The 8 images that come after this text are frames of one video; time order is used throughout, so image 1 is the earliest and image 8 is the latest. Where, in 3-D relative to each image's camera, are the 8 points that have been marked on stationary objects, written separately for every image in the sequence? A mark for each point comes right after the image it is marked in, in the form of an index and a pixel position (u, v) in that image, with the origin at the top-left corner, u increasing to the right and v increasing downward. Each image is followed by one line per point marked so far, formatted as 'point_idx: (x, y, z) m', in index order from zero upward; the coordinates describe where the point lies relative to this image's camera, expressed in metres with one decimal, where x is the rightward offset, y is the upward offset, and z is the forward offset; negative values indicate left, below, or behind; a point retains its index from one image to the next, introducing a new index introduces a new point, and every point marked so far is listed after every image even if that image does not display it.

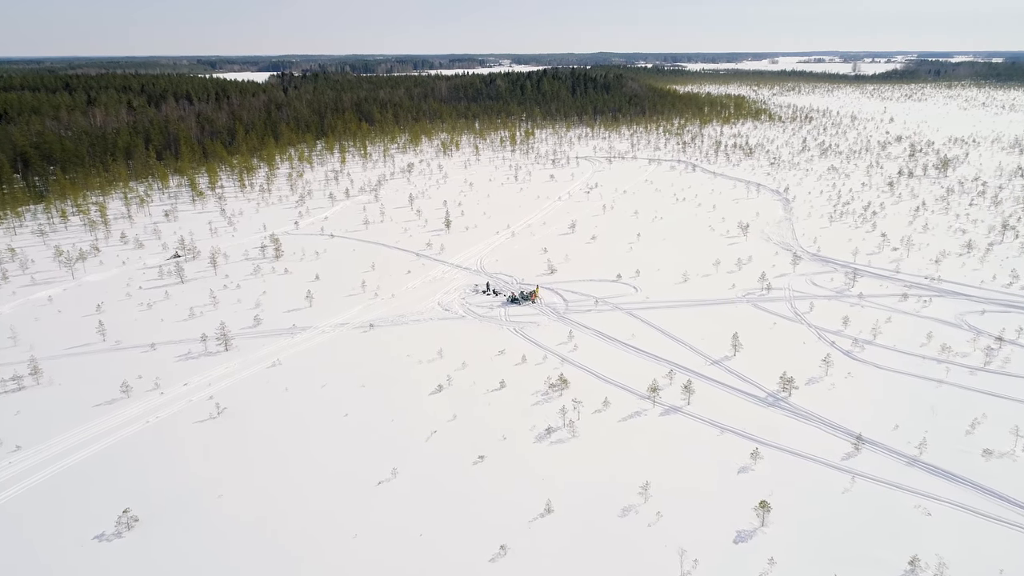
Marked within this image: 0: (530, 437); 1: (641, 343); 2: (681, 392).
0: (+0.4, -3.1, +15.2) m
1: (+3.5, -1.5, +19.8) m
2: (+3.9, -2.4, +16.9) m
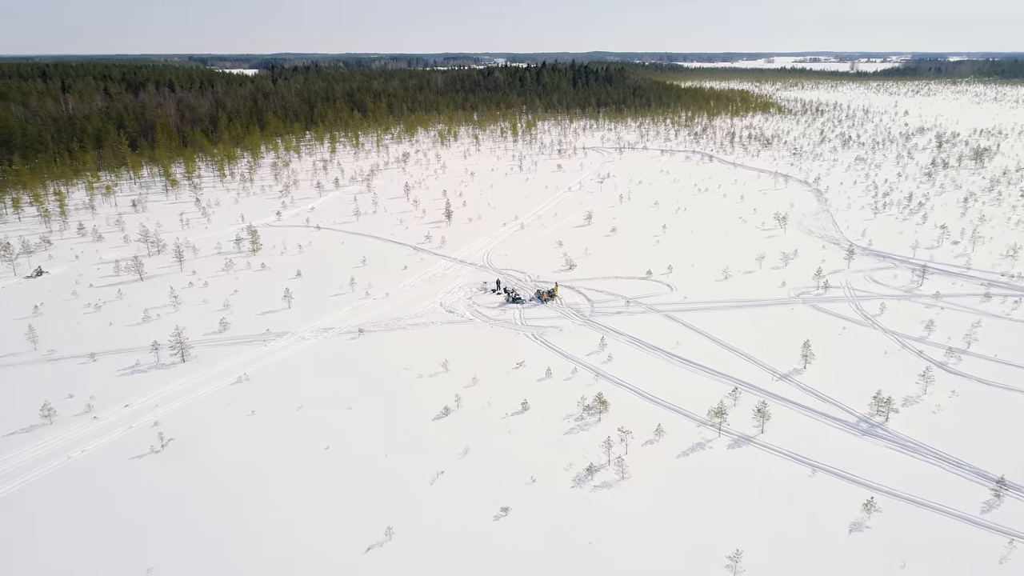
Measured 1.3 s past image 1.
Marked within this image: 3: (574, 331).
0: (+0.8, -3.0, +11.7) m
1: (+3.9, -1.5, +16.3) m
2: (+4.4, -2.3, +13.4) m
3: (+1.5, -1.1, +17.9) m
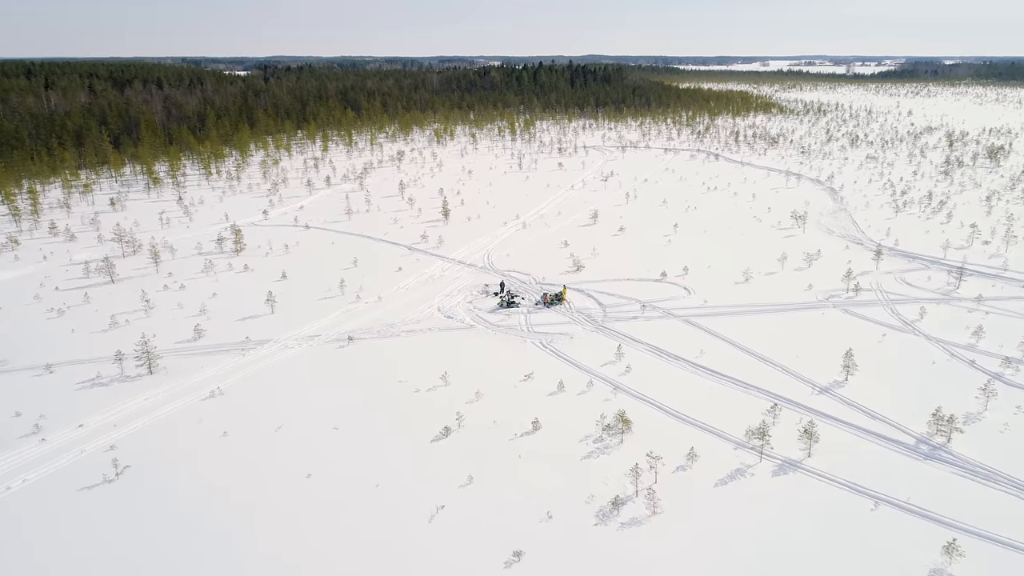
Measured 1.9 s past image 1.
0: (+1.0, -3.1, +10.0) m
1: (+4.1, -1.5, +14.6) m
2: (+4.5, -2.4, +11.7) m
3: (+1.6, -1.1, +16.2) m
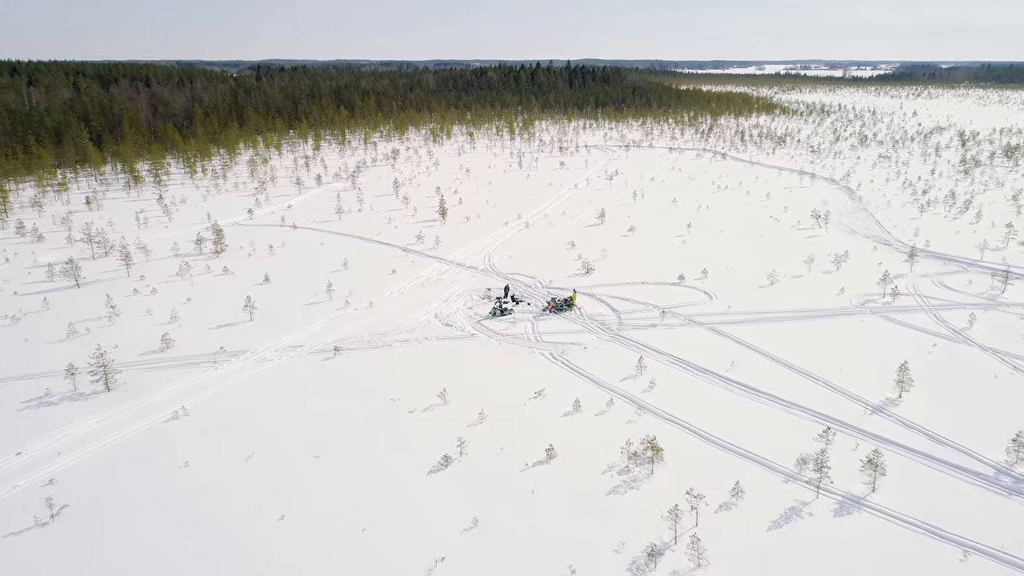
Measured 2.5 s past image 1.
0: (+1.2, -3.1, +8.2) m
1: (+4.2, -1.6, +12.9) m
2: (+4.7, -2.5, +10.0) m
3: (+1.8, -1.2, +14.5) m
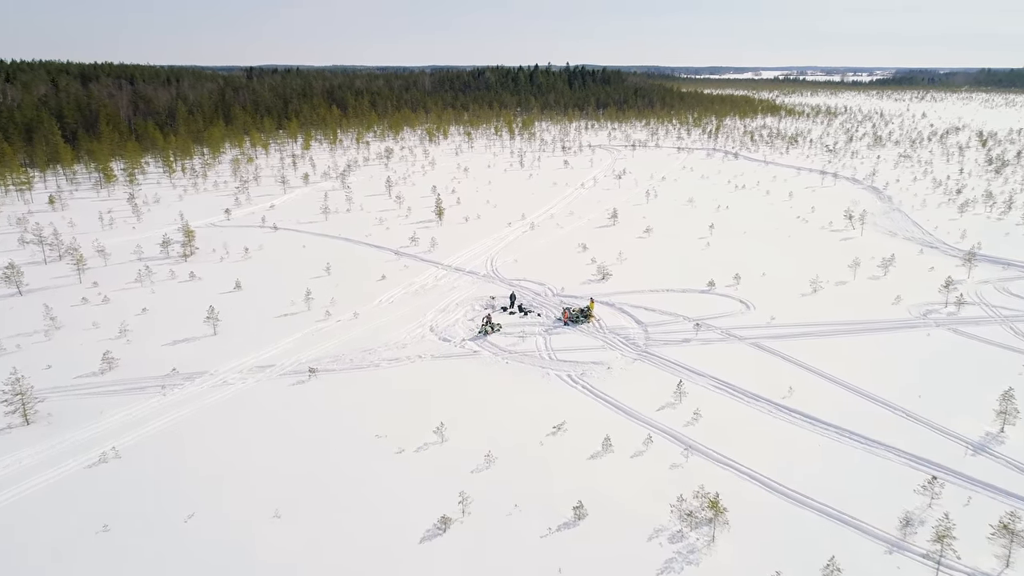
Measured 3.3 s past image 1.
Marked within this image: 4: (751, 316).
0: (+1.4, -3.2, +5.8) m
1: (+4.4, -1.8, +10.6) m
2: (+4.9, -2.6, +7.6) m
3: (+1.9, -1.4, +12.1) m
4: (+4.8, -0.6, +14.8) m
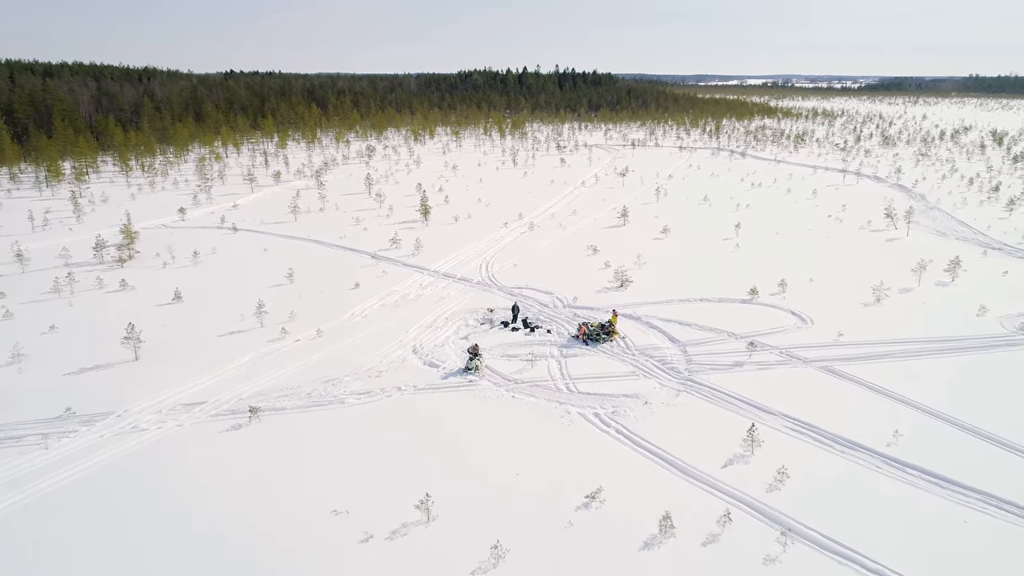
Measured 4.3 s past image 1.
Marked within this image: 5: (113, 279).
0: (+1.6, -3.3, +2.9) m
1: (+4.5, -1.9, +7.7) m
2: (+5.0, -2.6, +4.8) m
3: (+2.0, -1.5, +9.2) m
4: (+4.9, -0.7, +11.9) m
5: (-7.9, +0.2, +14.5) m
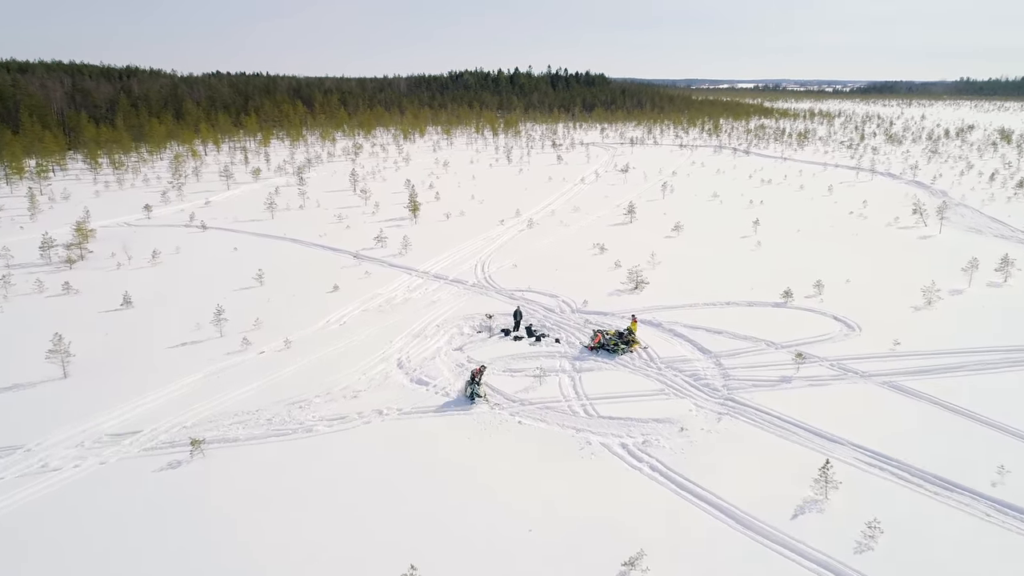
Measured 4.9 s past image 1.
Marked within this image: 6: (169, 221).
0: (+1.8, -3.2, +1.2) m
1: (+4.6, -1.8, +6.0) m
2: (+5.2, -2.6, +3.1) m
3: (+2.1, -1.5, +7.5) m
4: (+4.9, -0.7, +10.3) m
5: (-7.9, +0.1, +12.7) m
6: (-8.7, +1.7, +18.6) m
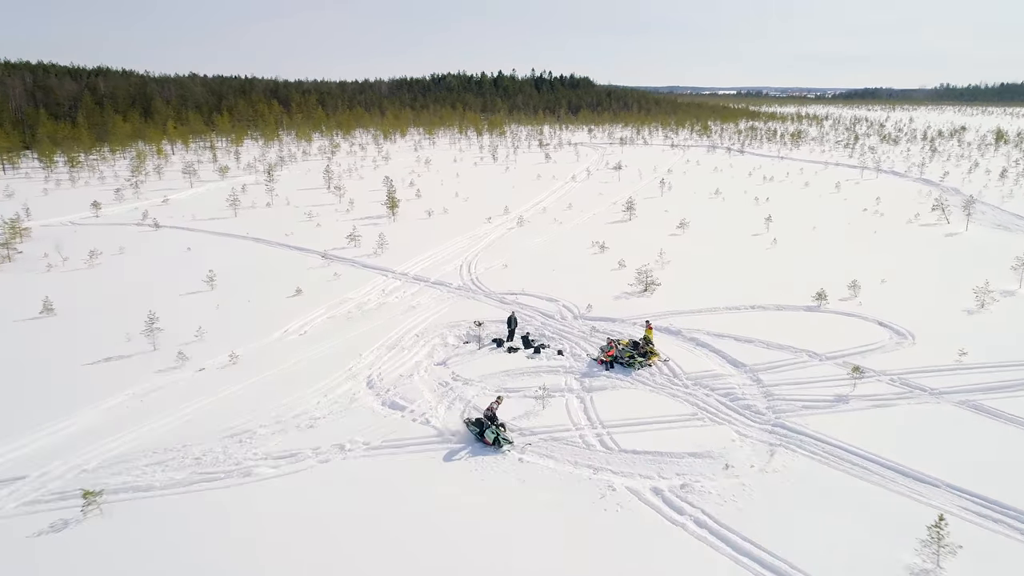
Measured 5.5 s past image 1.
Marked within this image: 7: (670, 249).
0: (+1.9, -3.2, -0.5) m
1: (+4.6, -1.8, +4.4) m
2: (+5.3, -2.5, +1.5) m
3: (+2.1, -1.5, +5.8) m
4: (+4.8, -0.7, +8.7) m
5: (-8.0, 0.0, +10.8) m
6: (-9.0, +1.6, +16.7) m
7: (+3.0, +0.7, +13.7) m
